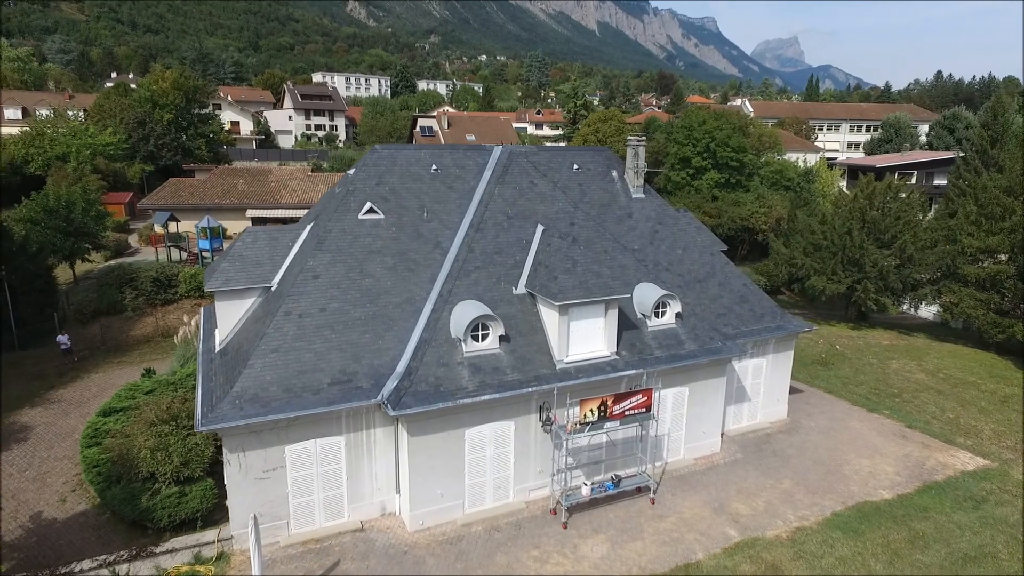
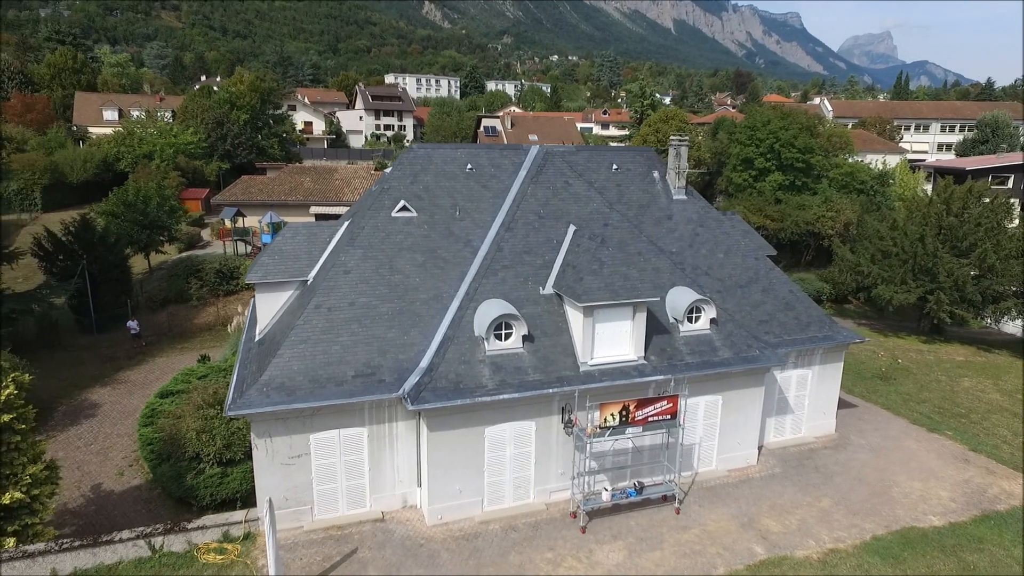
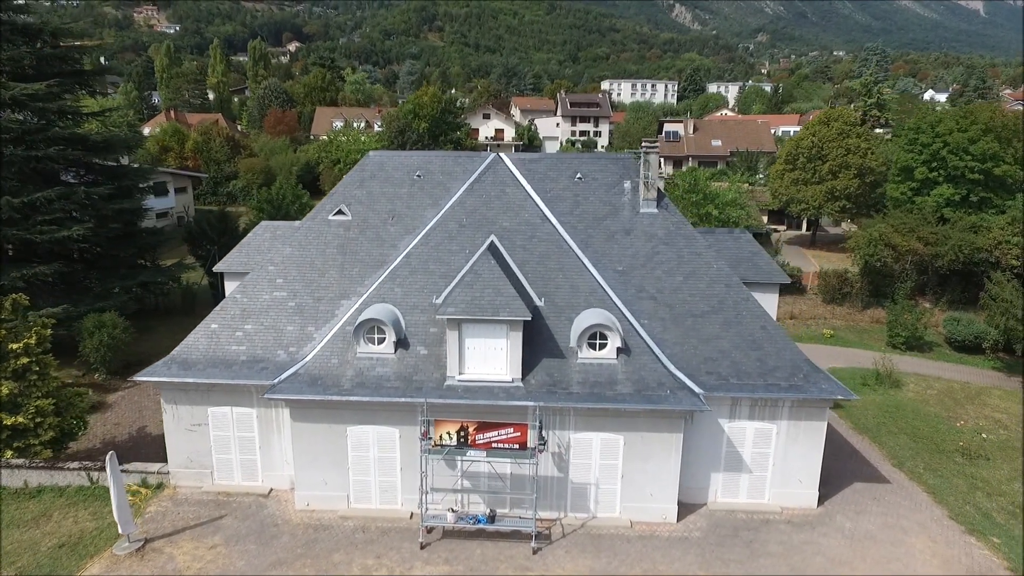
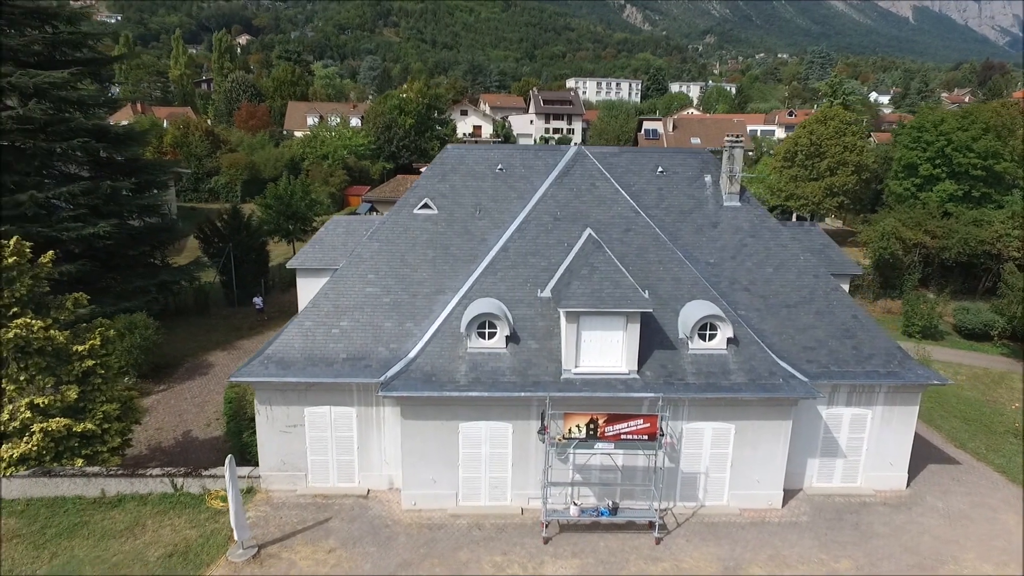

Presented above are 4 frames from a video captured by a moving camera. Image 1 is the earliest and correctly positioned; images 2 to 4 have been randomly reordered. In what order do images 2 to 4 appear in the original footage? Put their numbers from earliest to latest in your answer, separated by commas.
2, 4, 3
